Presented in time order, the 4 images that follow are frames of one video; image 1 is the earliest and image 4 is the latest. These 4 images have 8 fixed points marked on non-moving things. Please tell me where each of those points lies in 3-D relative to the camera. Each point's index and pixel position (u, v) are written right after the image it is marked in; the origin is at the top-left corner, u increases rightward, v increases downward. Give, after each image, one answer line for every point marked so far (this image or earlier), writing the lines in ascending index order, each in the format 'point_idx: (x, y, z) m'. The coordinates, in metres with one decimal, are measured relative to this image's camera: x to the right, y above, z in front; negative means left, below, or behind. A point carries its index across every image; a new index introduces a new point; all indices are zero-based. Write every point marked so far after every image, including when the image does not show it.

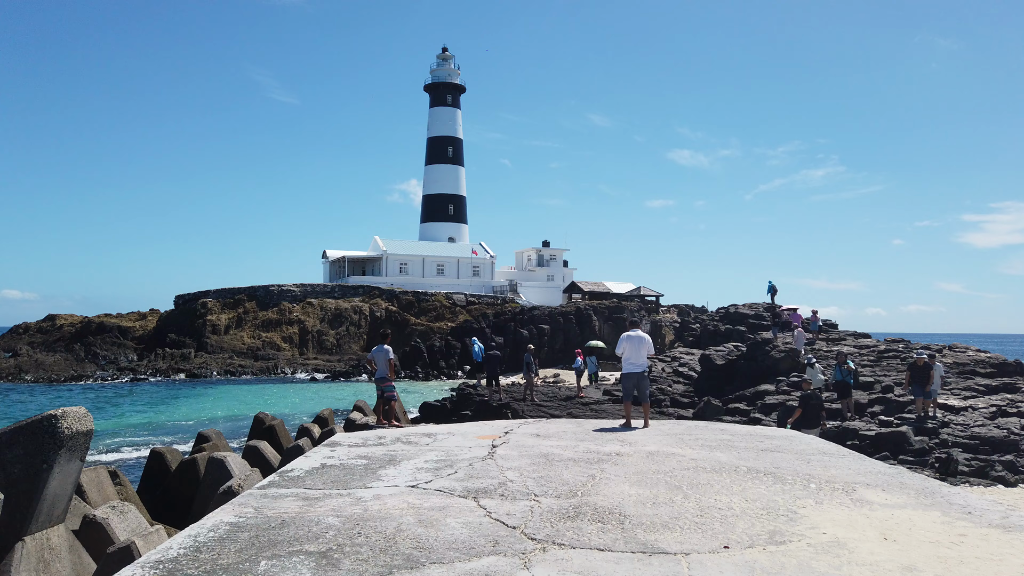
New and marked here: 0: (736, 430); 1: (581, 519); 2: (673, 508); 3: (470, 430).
0: (+2.6, -1.6, +8.3) m
1: (+0.4, -1.4, +4.4) m
2: (+1.0, -1.4, +4.6) m
3: (-0.5, -1.6, +8.0) m
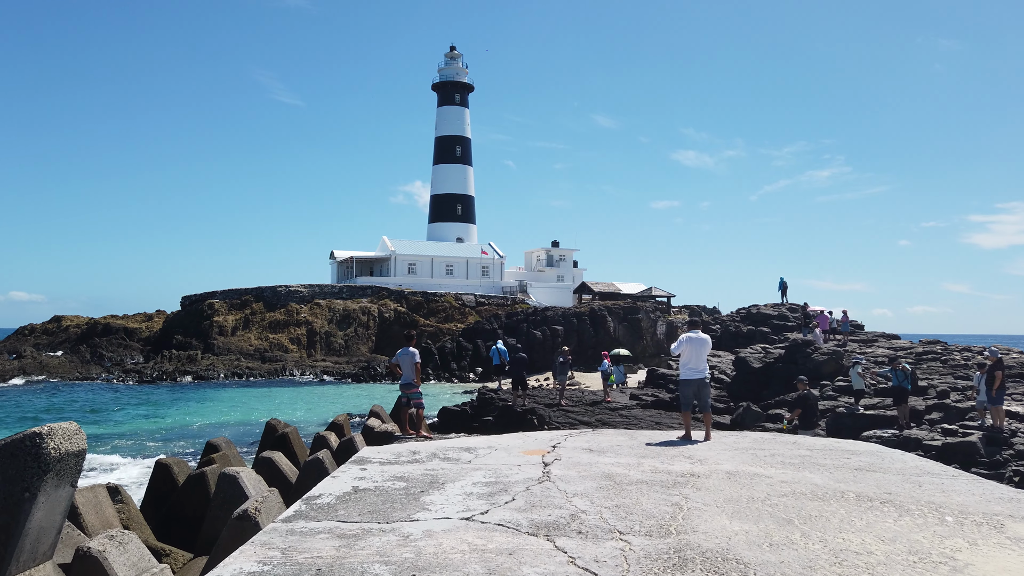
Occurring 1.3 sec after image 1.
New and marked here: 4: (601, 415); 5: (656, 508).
0: (+3.1, -1.6, +7.4) m
1: (+0.9, -1.4, +3.5) m
2: (+1.5, -1.4, +3.7) m
3: (0.0, -1.6, +7.1) m
4: (+1.9, -2.8, +15.6) m
5: (+0.9, -1.4, +4.7) m
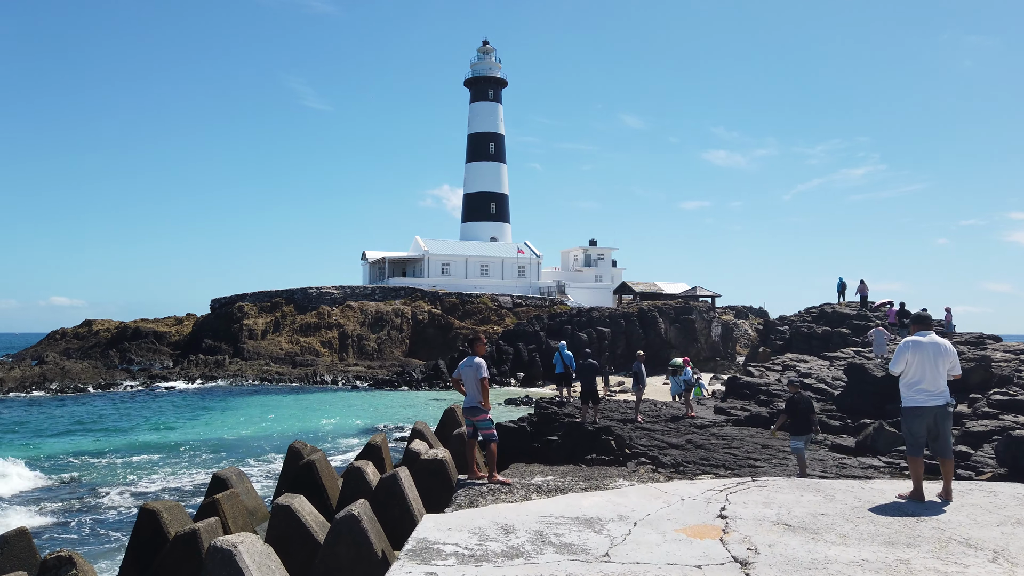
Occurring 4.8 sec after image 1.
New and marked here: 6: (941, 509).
0: (+4.0, -1.4, +4.7) m
1: (+1.6, -1.2, +0.9) m
2: (+2.3, -1.2, +1.1) m
3: (+0.9, -1.4, +4.5) m
4: (+3.2, -2.7, +12.9) m
5: (+1.7, -1.3, +2.0) m
6: (+2.8, -1.5, +4.8) m
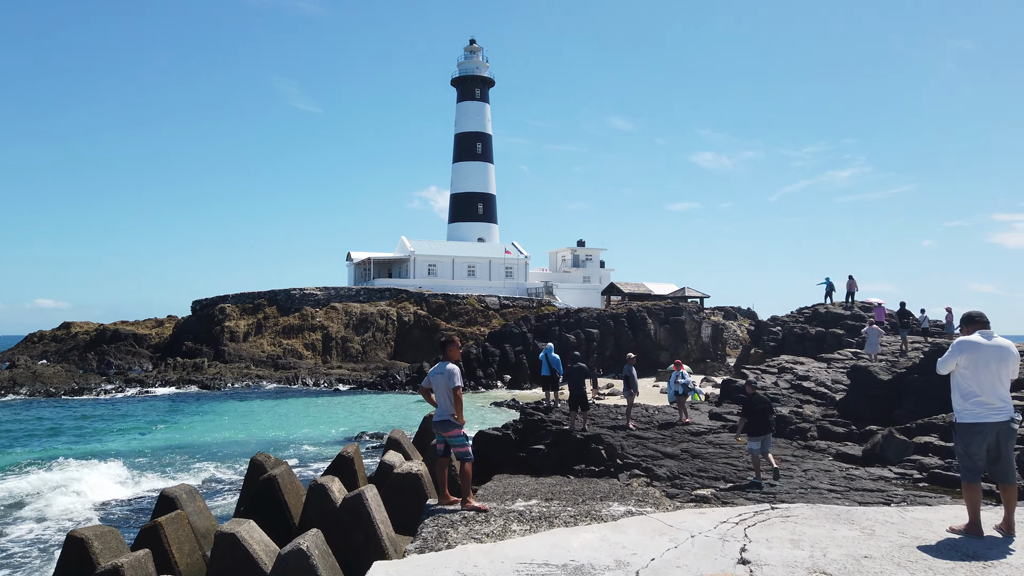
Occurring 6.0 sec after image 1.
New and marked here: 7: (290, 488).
0: (+3.9, -1.4, +3.8) m
1: (+1.5, -1.2, 0.0) m
2: (+2.2, -1.2, +0.2) m
3: (+0.8, -1.4, +3.6) m
4: (+2.9, -2.6, +12.1) m
5: (+1.6, -1.2, +1.2) m
6: (+2.7, -1.4, +3.9) m
7: (-2.8, -2.5, +8.9) m
